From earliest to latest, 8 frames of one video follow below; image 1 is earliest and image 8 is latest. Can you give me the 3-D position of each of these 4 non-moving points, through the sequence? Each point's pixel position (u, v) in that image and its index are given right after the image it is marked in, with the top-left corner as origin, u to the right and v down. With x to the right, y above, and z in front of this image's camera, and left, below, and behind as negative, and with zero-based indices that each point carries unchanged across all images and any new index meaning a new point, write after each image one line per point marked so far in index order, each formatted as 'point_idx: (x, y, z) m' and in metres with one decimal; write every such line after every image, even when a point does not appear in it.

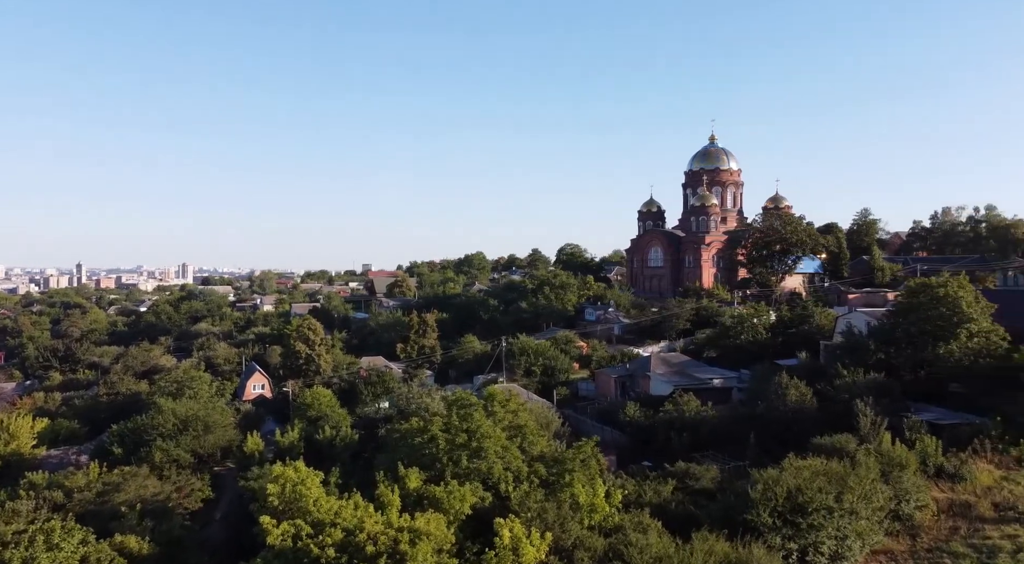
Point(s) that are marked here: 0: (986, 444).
0: (+11.3, -3.9, +19.6) m
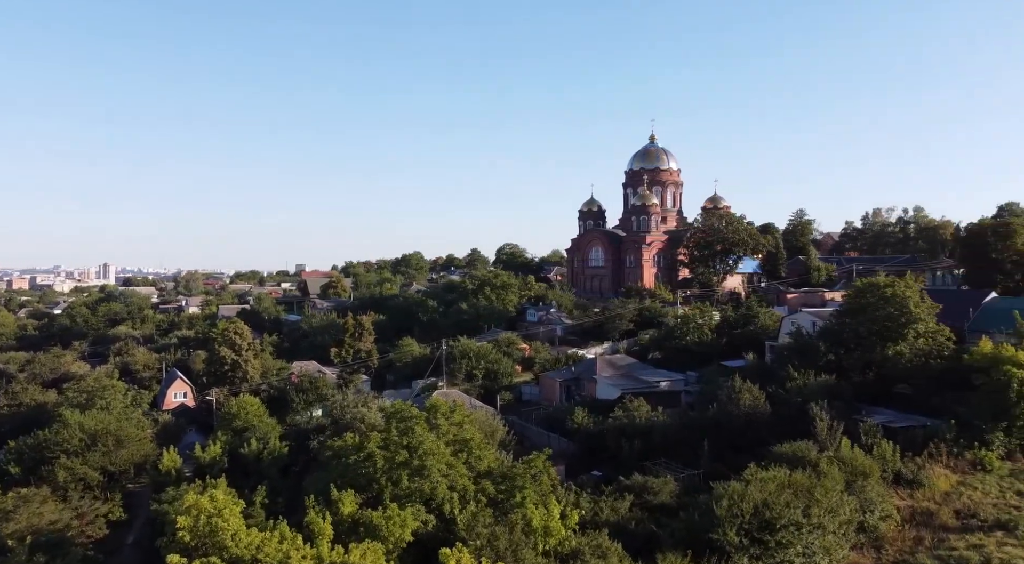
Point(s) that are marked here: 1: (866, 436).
0: (+10.0, -3.9, +19.1) m
1: (+8.2, -3.6, +19.0) m
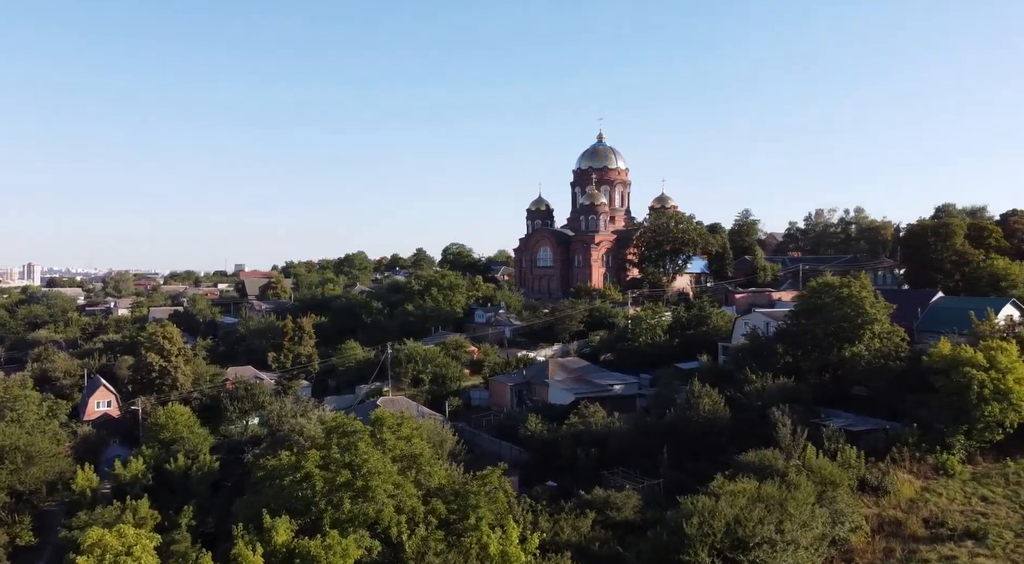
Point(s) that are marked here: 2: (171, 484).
0: (+8.9, -3.9, +18.6) m
1: (+7.1, -3.6, +18.4) m
2: (-7.9, -4.7, +19.1) m
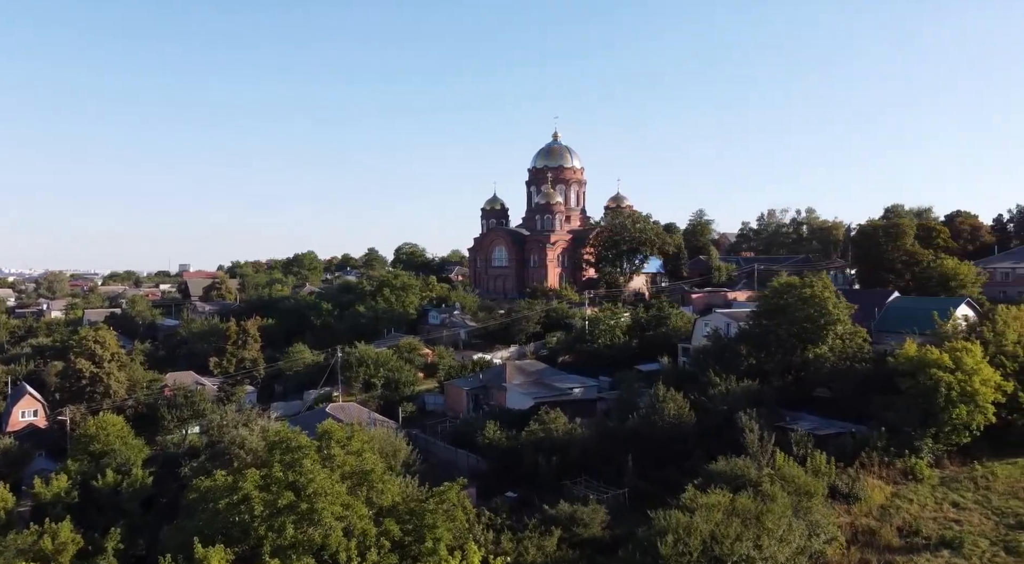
0: (+8.0, -3.9, +18.2) m
1: (+6.2, -3.6, +17.8) m
2: (-8.8, -4.7, +17.6) m
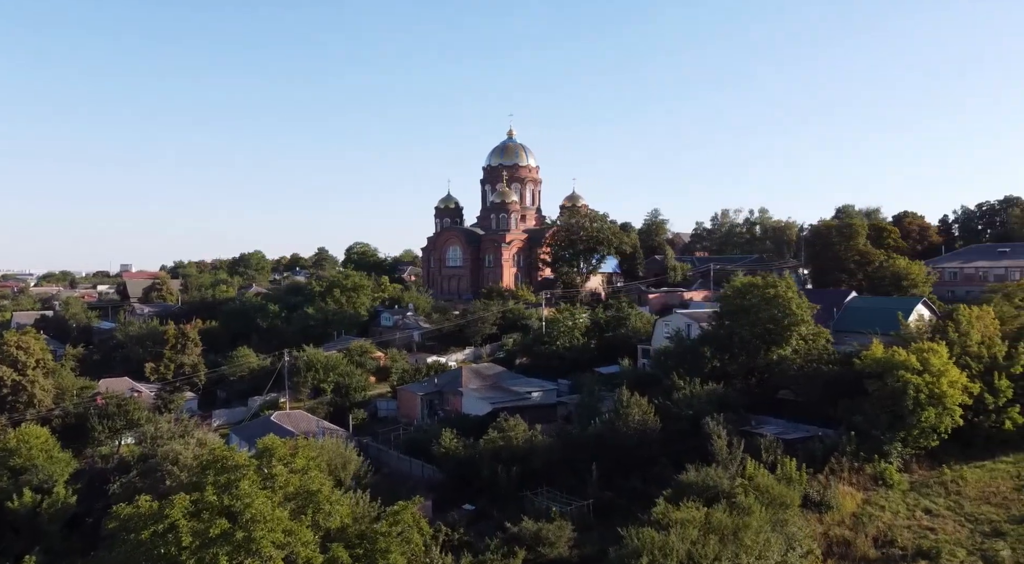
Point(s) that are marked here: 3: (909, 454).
0: (+7.1, -3.9, +17.6) m
1: (+5.3, -3.6, +17.1) m
2: (-9.7, -4.7, +16.1) m
3: (+9.0, -3.9, +18.5) m
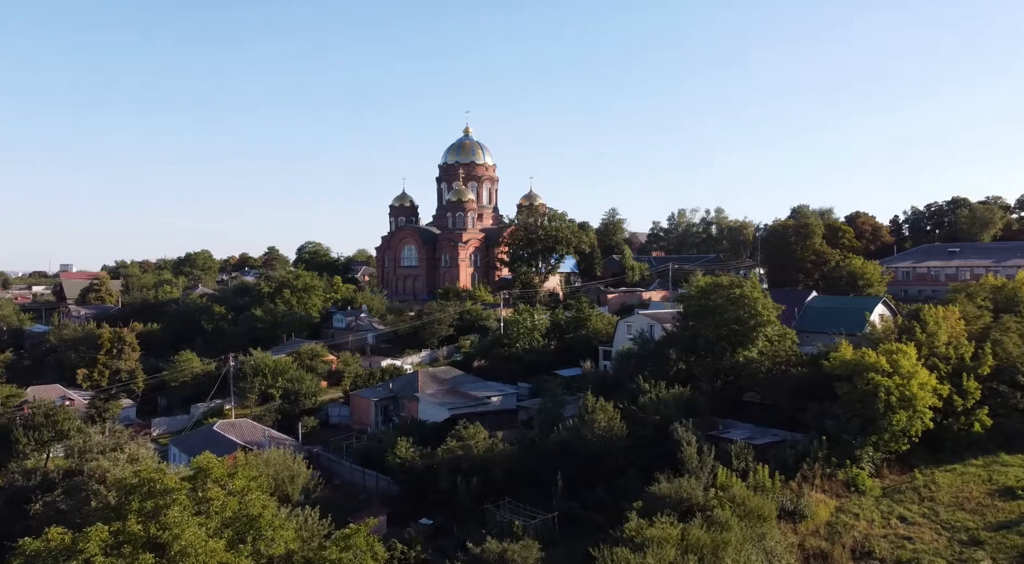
0: (+6.3, -3.9, +17.0) m
1: (+4.5, -3.6, +16.5) m
2: (-10.4, -4.8, +14.6) m
3: (+8.1, -3.9, +18.0) m
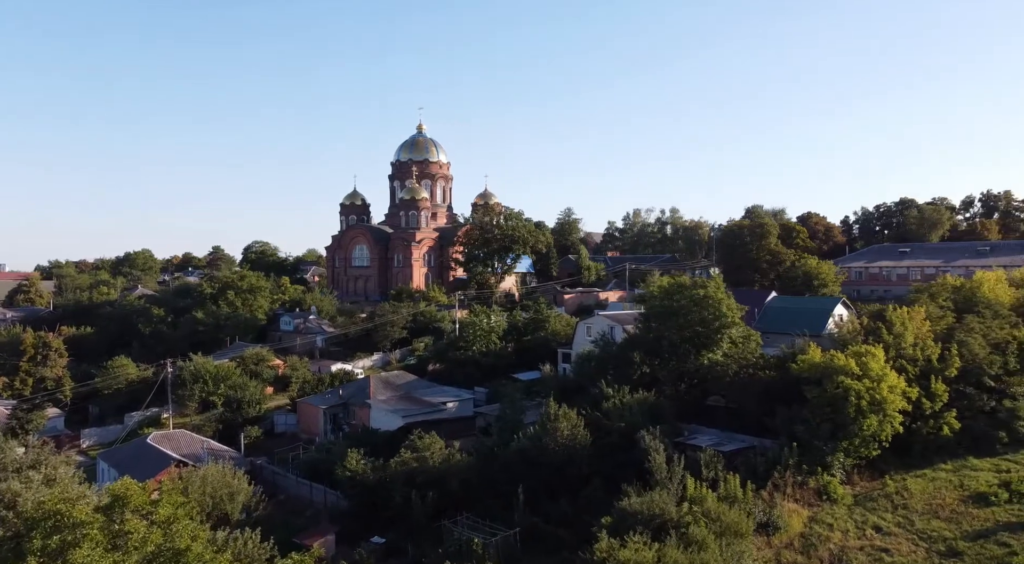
0: (+5.5, -3.9, +16.4) m
1: (+3.7, -3.6, +15.7) m
2: (-11.0, -4.8, +13.0) m
3: (+7.2, -3.9, +17.5) m
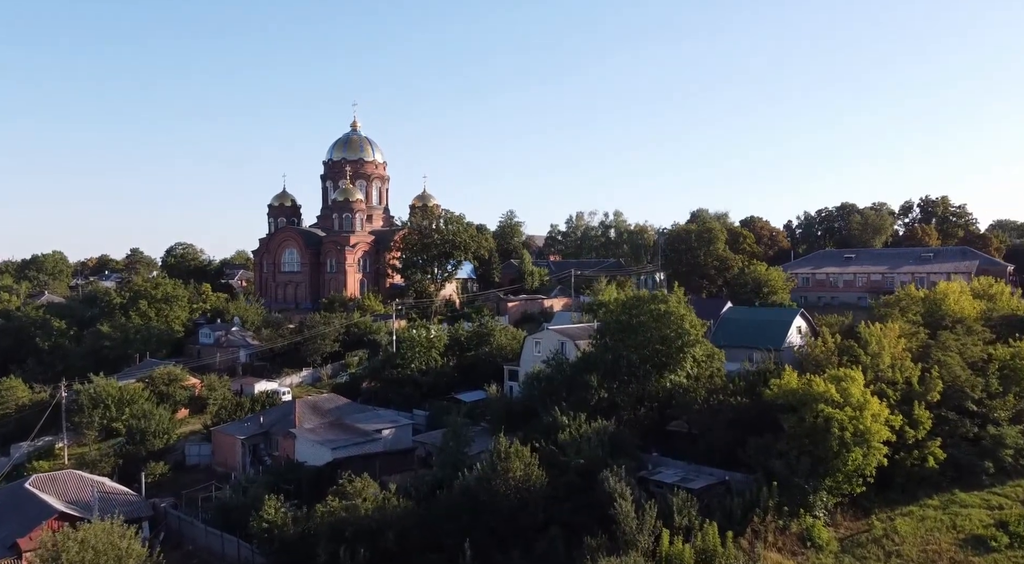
0: (+4.5, -4.2, +14.5) m
1: (+2.8, -3.9, +13.7) m
2: (-11.7, -5.1, +9.9) m
3: (+6.2, -4.3, +15.7) m
